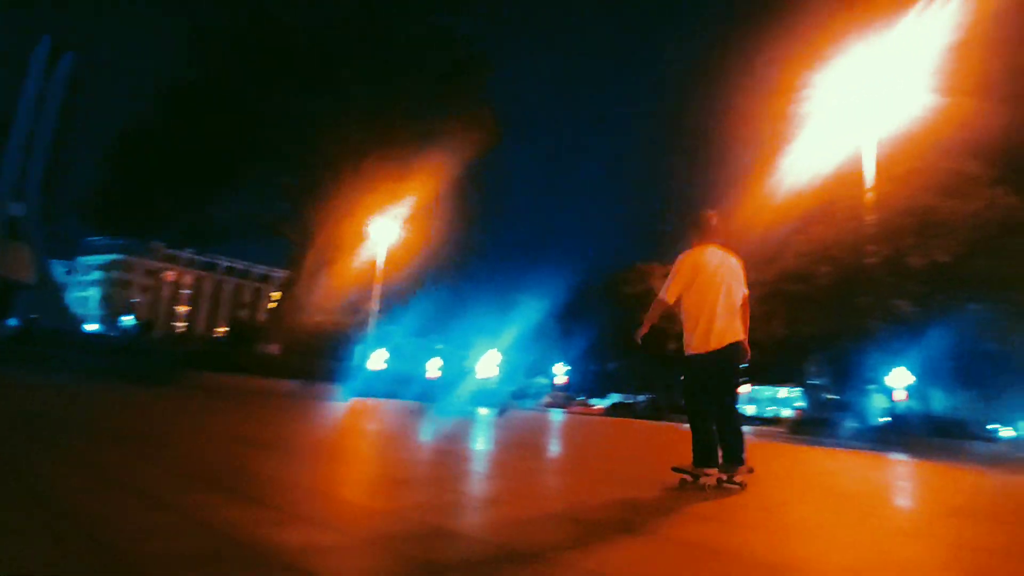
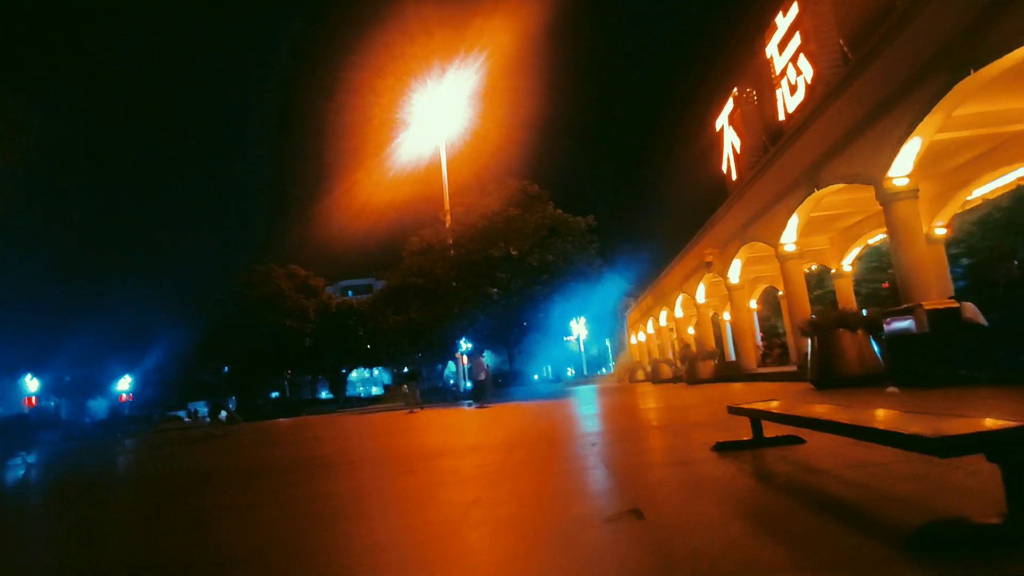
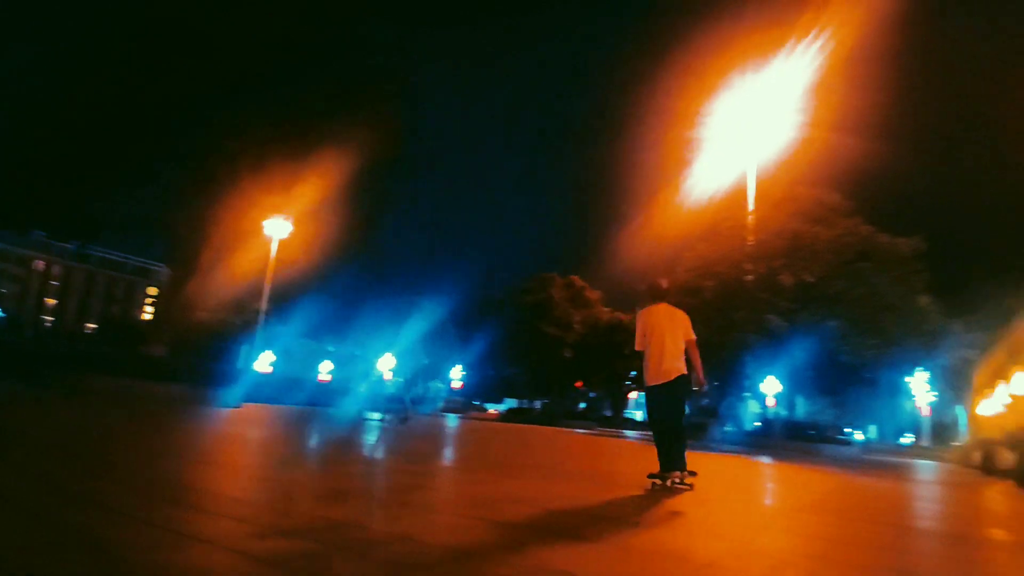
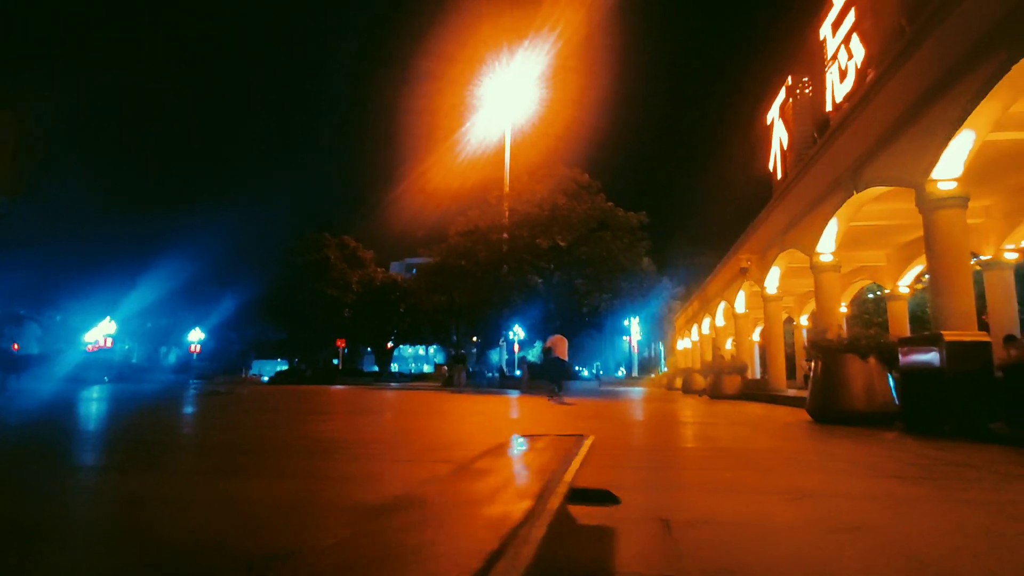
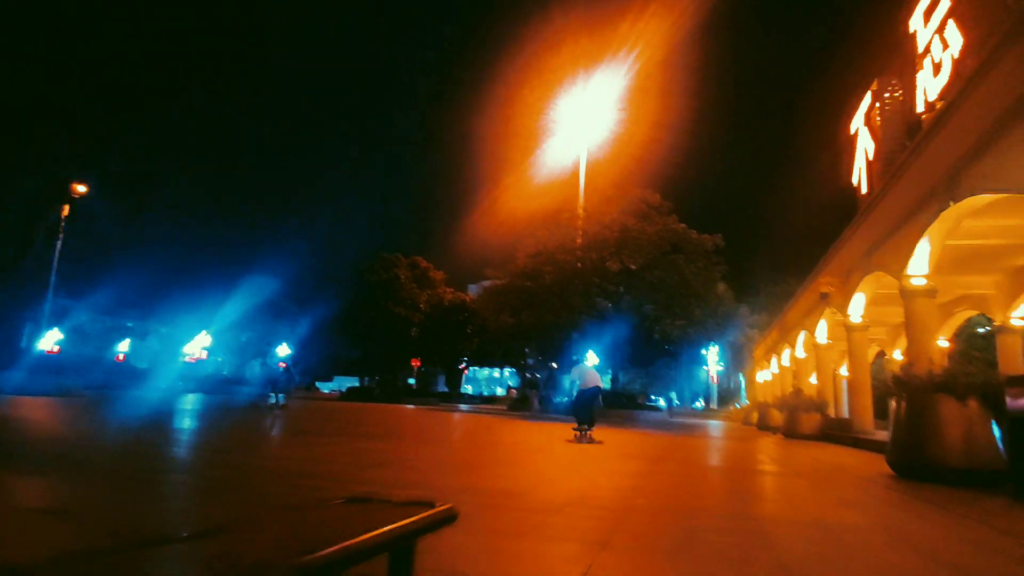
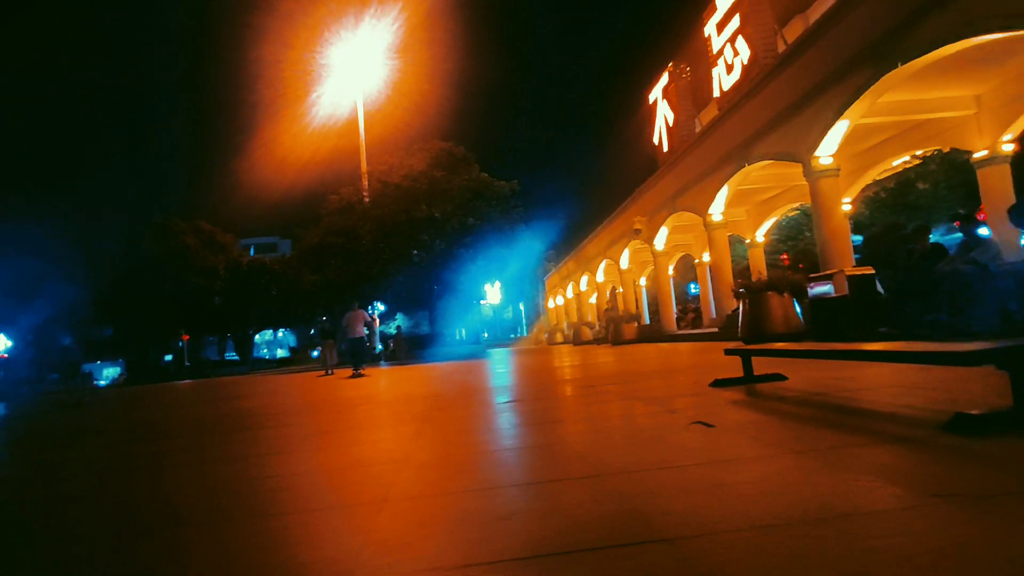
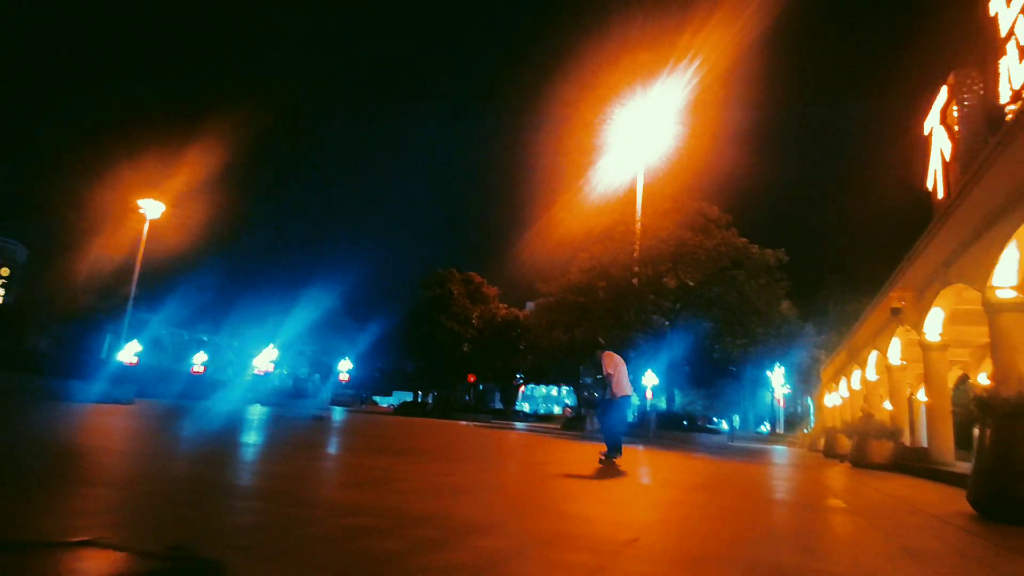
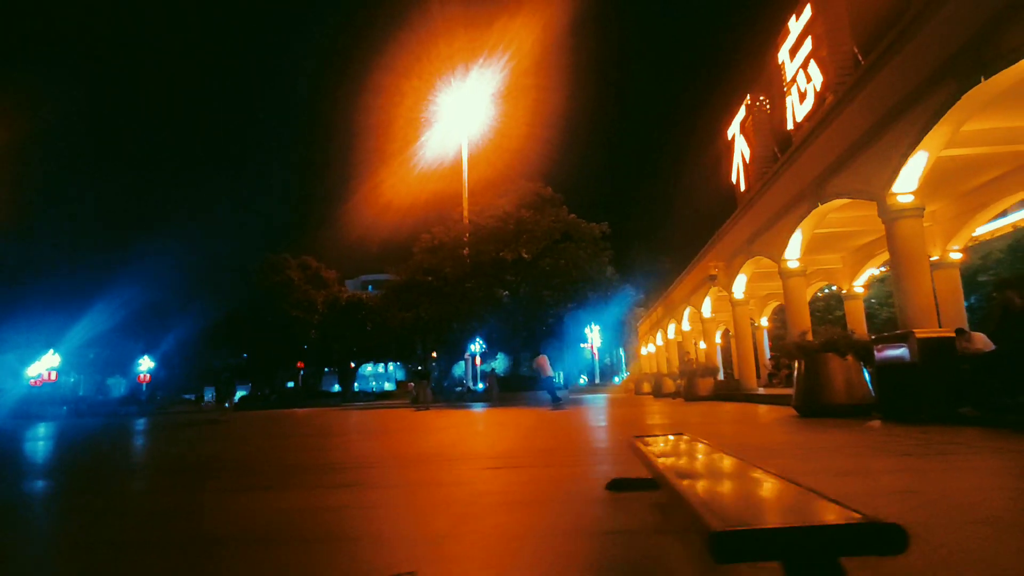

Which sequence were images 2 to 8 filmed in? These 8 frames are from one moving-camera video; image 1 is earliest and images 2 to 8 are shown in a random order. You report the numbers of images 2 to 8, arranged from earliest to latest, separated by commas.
3, 7, 5, 4, 8, 2, 6
